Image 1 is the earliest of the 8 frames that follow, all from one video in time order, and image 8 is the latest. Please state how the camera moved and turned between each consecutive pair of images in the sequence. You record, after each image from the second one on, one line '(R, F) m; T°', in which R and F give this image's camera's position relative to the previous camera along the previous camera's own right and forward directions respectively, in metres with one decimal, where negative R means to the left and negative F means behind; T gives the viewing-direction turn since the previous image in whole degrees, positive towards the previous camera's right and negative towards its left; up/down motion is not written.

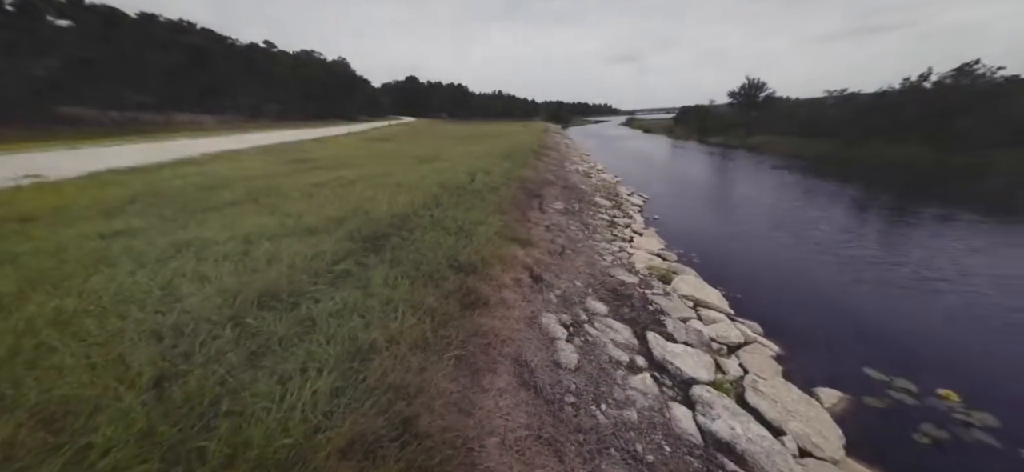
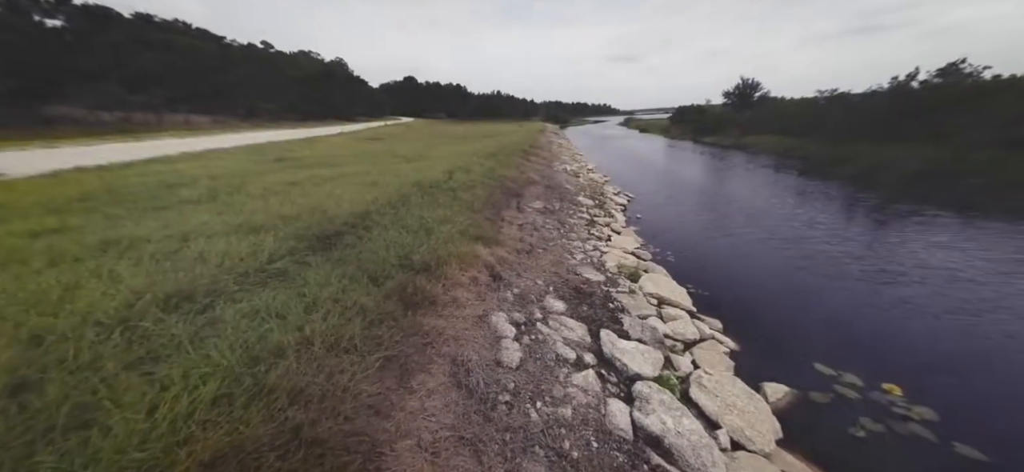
(+0.5, +0.1) m; +2°
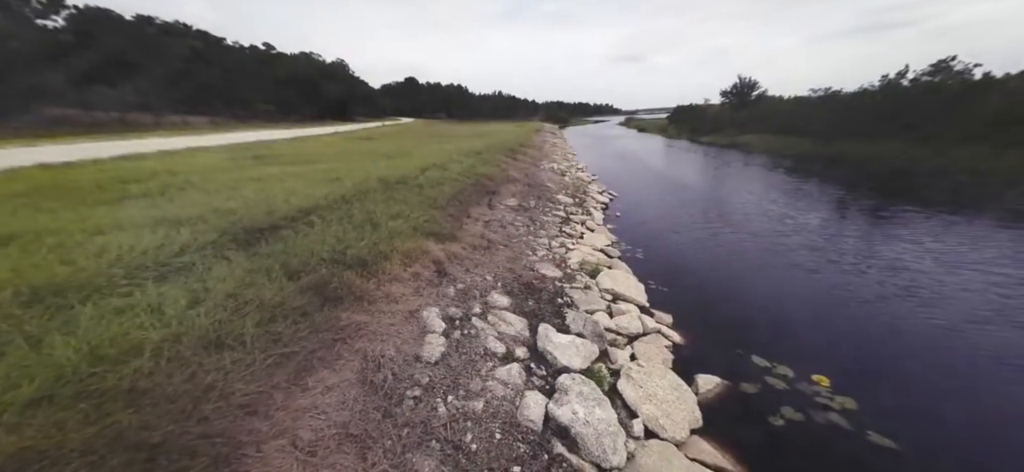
(+0.7, +0.1) m; +2°
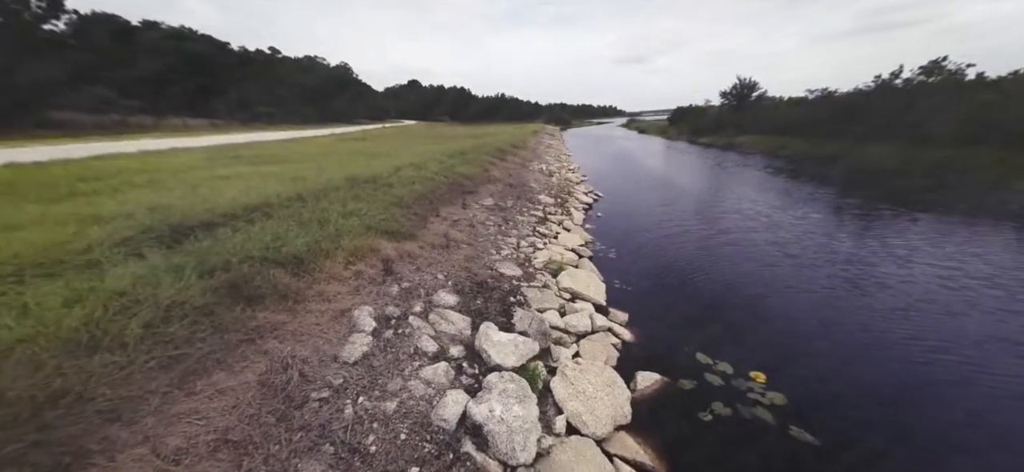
(+0.6, +0.1) m; +2°
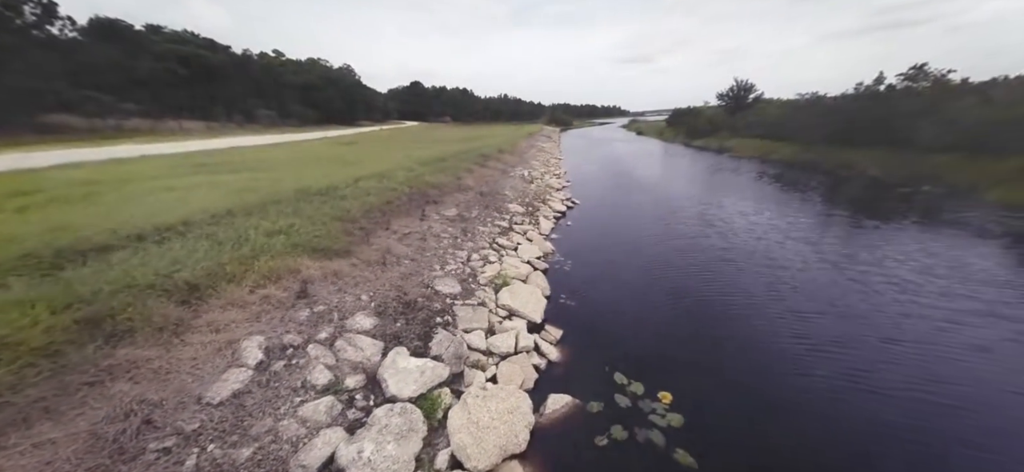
(+1.0, +0.1) m; +3°
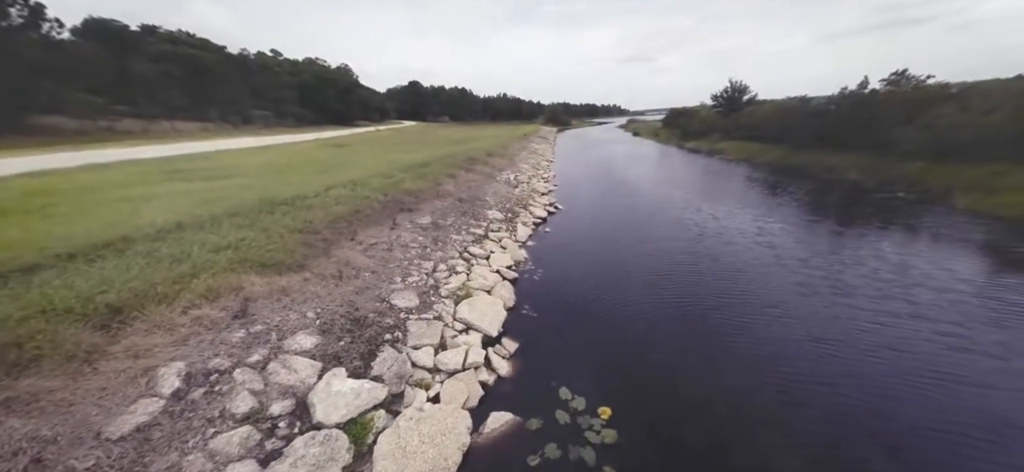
(+0.6, 0.0) m; +2°
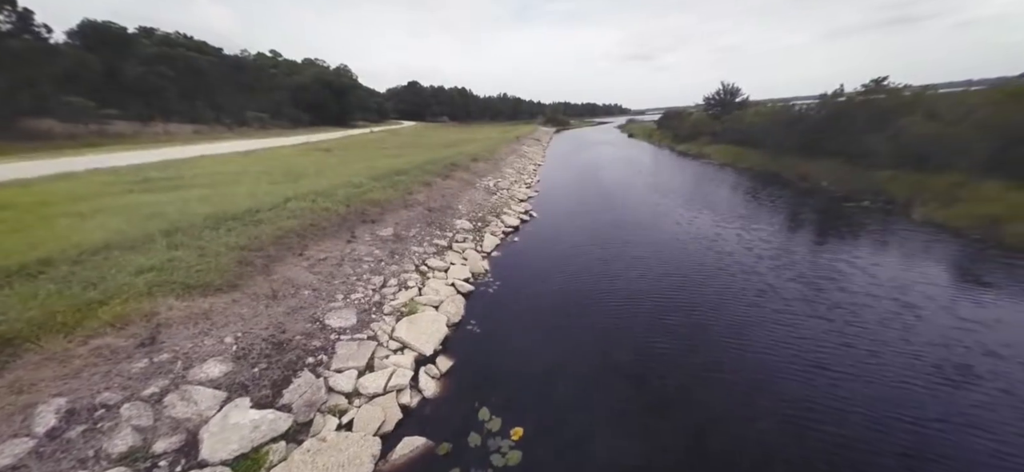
(+0.9, 0.0) m; +3°
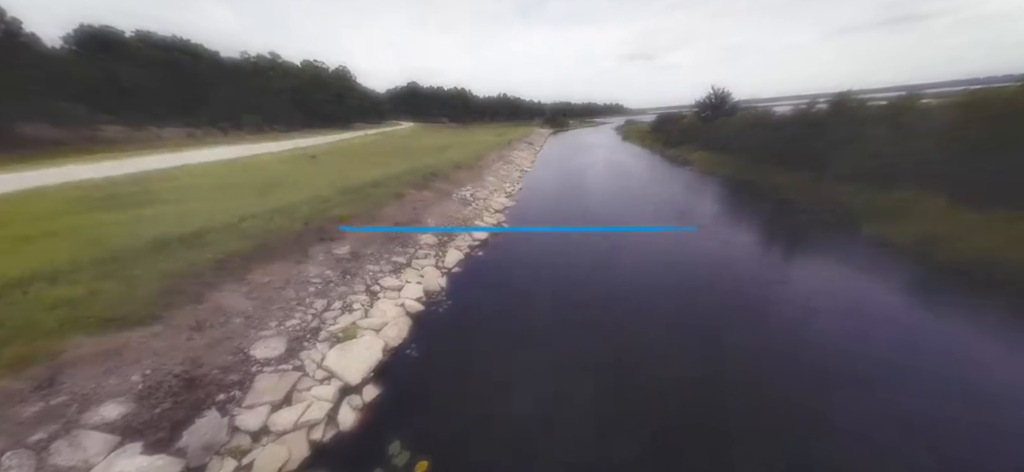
(+1.1, -0.2) m; +3°
